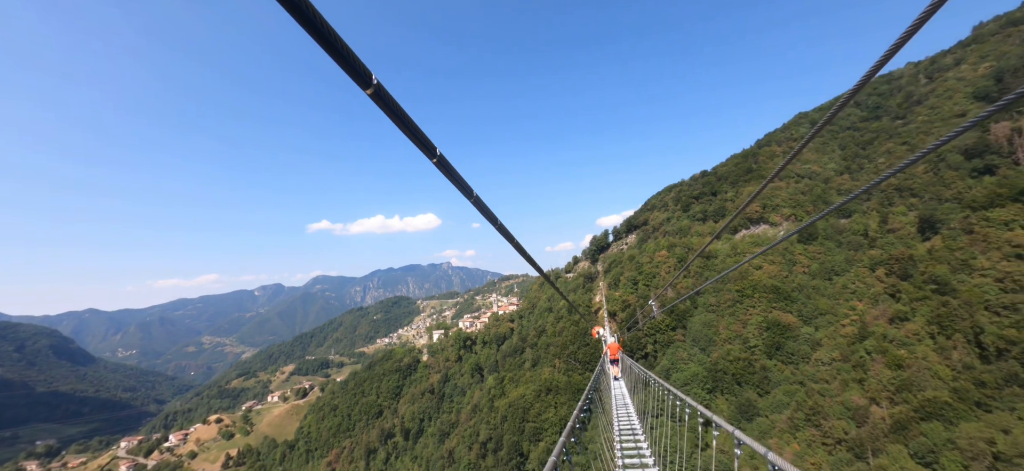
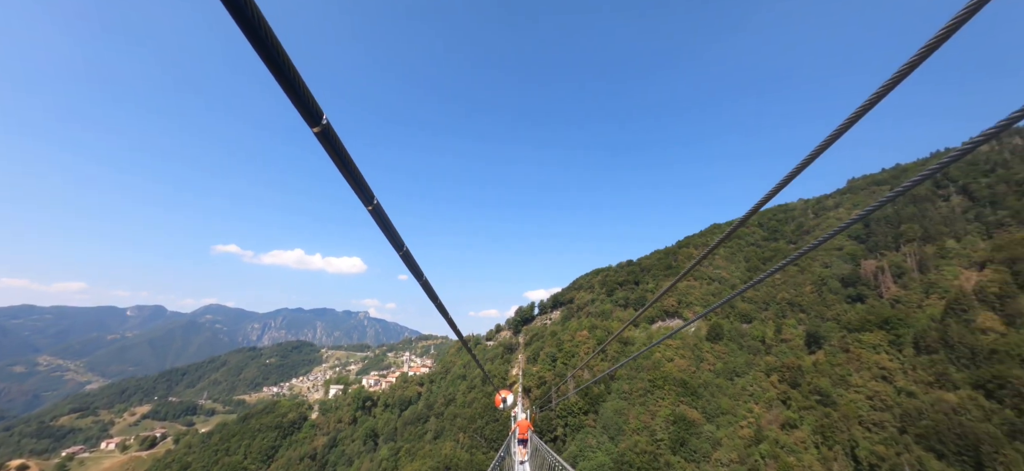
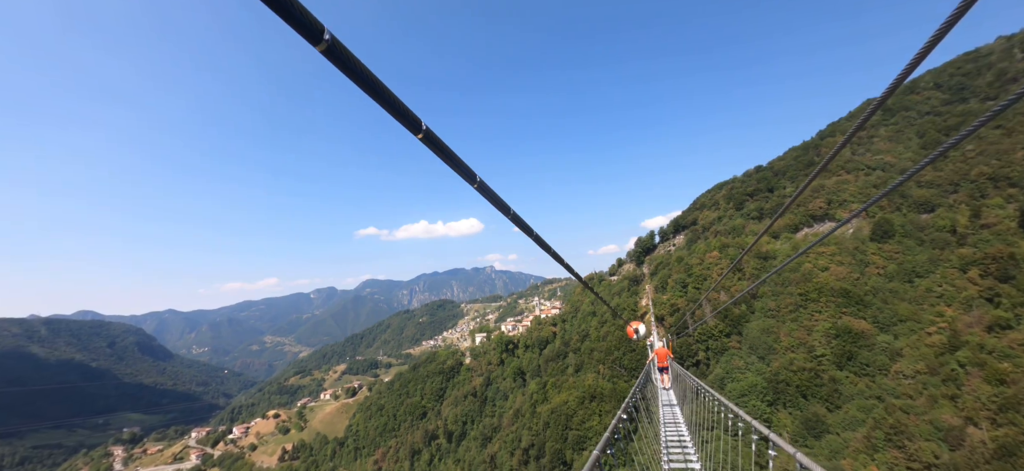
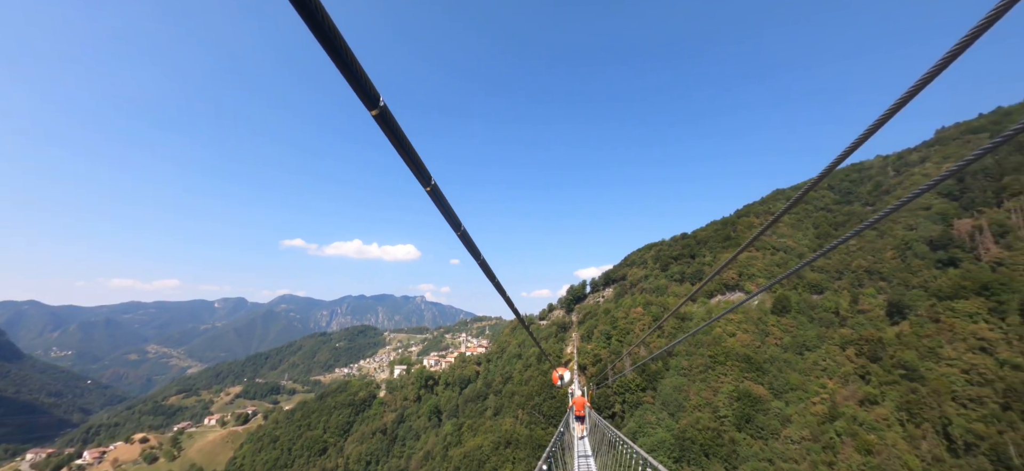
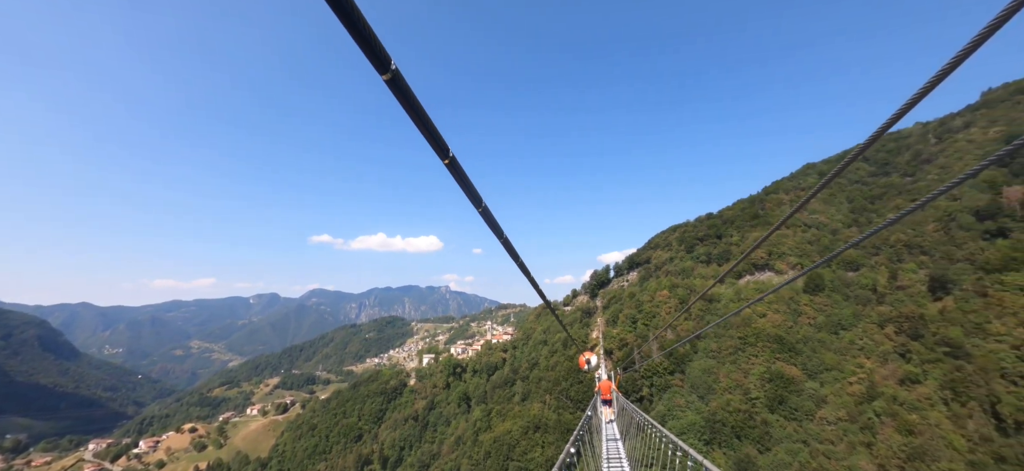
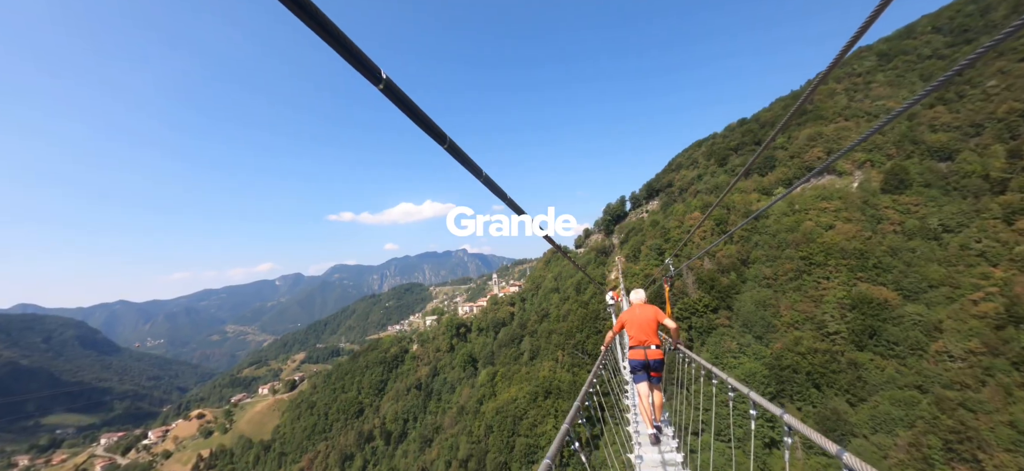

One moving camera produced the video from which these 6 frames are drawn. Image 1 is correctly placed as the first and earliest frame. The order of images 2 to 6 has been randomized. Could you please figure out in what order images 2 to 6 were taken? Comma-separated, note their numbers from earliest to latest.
3, 5, 4, 2, 6
